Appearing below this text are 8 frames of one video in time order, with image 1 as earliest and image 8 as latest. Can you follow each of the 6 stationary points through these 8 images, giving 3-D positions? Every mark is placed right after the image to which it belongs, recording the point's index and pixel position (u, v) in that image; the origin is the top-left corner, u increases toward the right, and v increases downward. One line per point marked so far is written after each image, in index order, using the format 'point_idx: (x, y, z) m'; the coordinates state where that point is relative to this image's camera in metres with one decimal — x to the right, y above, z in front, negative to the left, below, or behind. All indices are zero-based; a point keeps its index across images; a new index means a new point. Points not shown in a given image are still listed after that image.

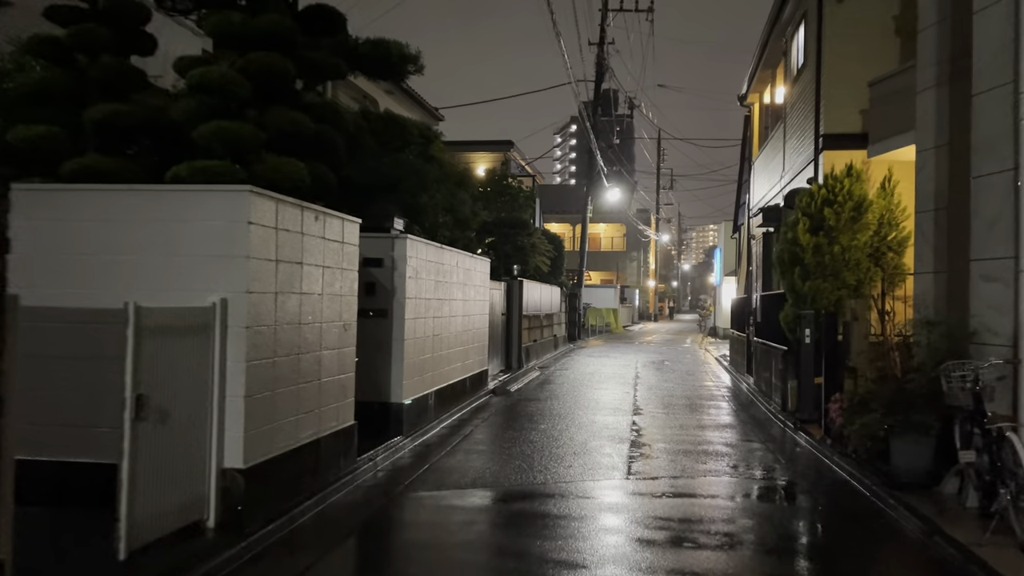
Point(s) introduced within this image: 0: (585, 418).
0: (+1.0, -1.9, +11.8) m
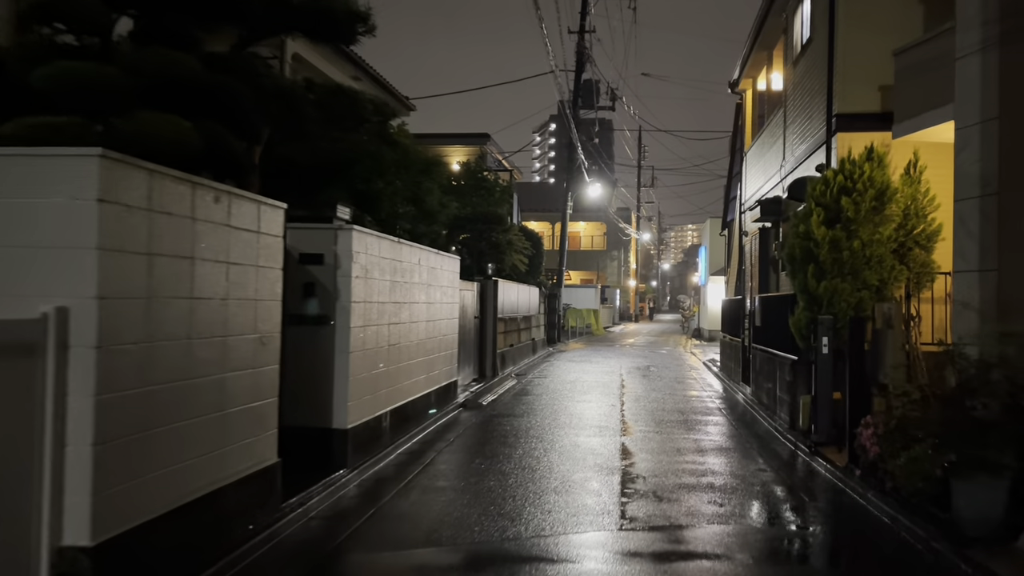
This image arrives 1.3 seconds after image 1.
0: (+0.7, -1.9, +10.2) m
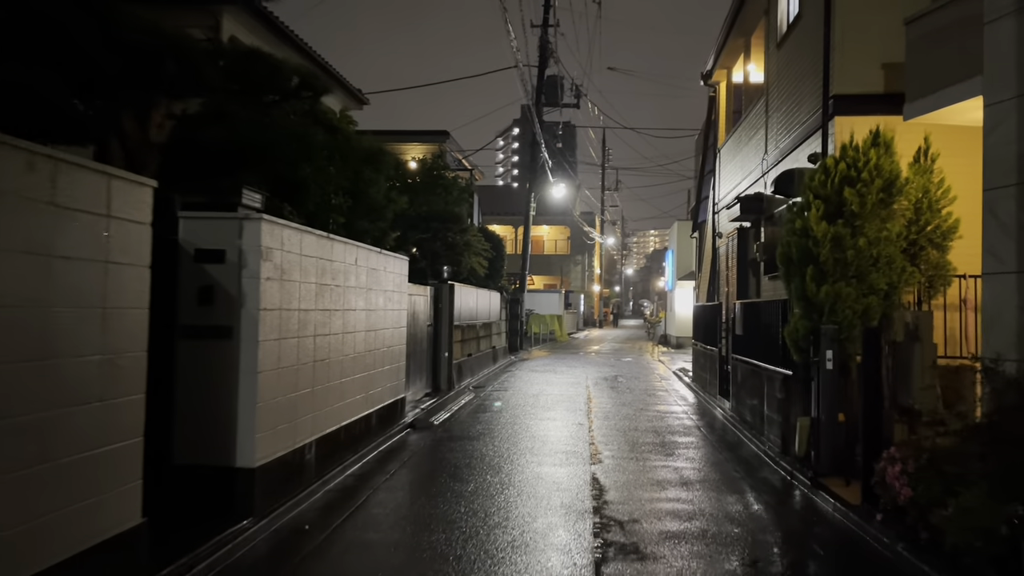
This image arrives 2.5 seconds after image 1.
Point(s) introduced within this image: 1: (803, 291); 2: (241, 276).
0: (+0.2, -2.0, +8.7) m
1: (+3.1, 0.0, +8.6) m
2: (-2.1, +0.1, +6.5) m
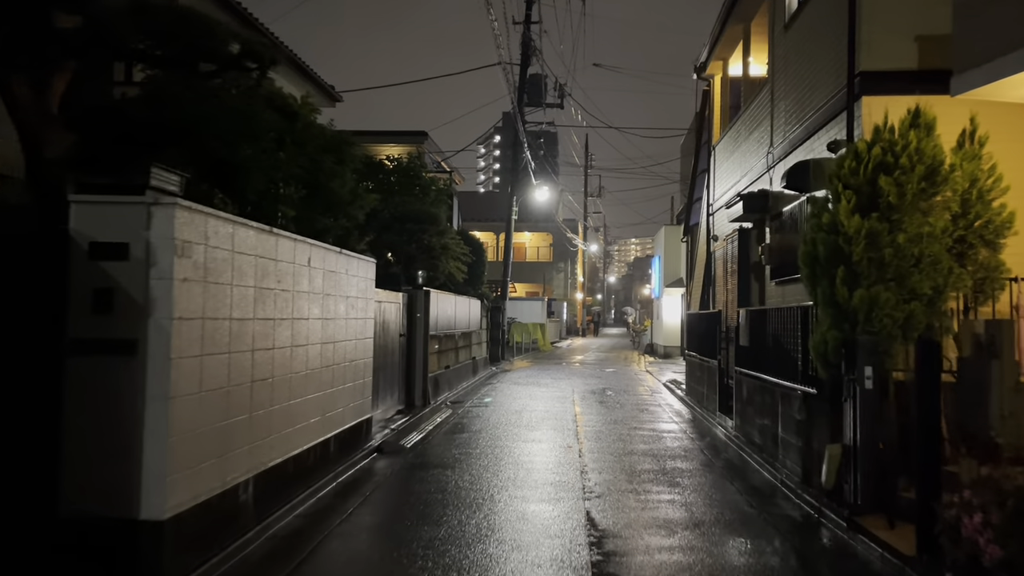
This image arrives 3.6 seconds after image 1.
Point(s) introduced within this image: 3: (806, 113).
0: (0.0, -2.0, +7.4) m
1: (+2.9, -0.1, +7.4) m
2: (-2.3, +0.1, +5.1) m
3: (+3.8, +2.3, +10.6) m
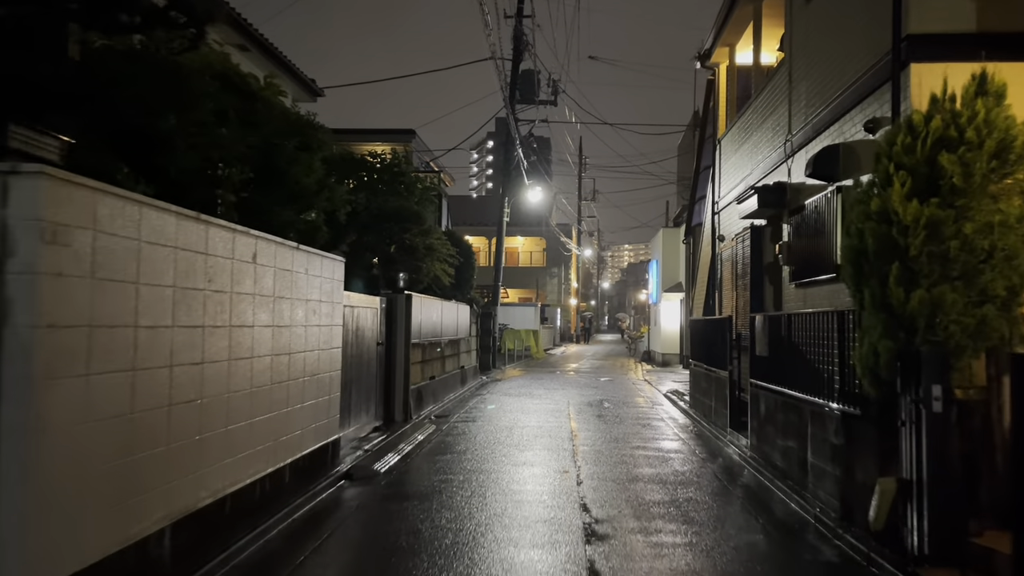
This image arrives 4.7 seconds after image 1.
0: (-0.1, -2.0, +6.1) m
1: (+2.8, -0.1, +6.1) m
2: (-2.4, +0.1, +3.8) m
3: (+3.7, +2.2, +9.4) m
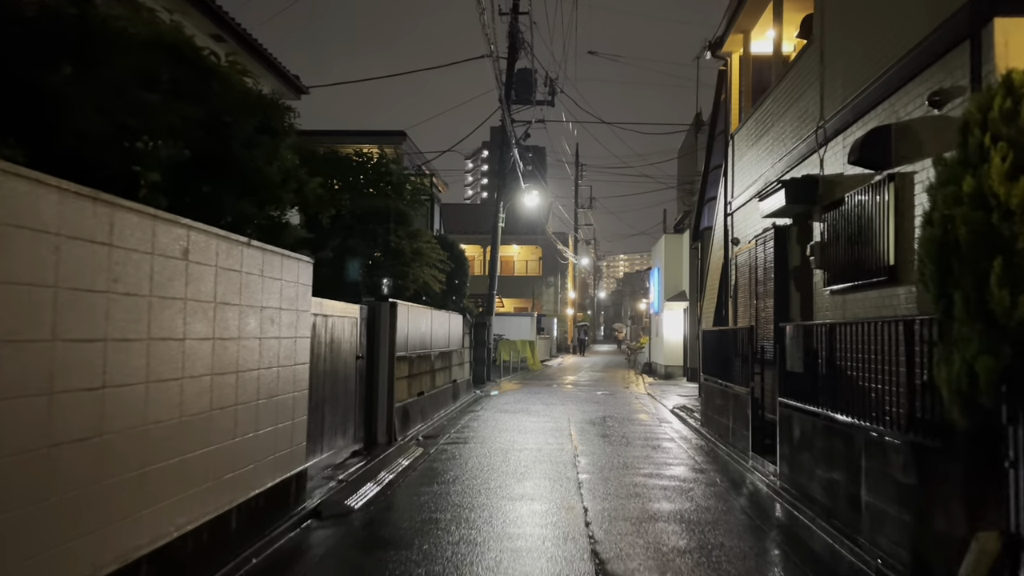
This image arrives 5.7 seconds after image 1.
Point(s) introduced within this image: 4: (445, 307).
0: (-0.2, -2.0, +4.7) m
1: (+2.8, -0.1, +4.8) m
2: (-2.4, +0.1, +2.5) m
3: (+3.7, +2.2, +8.1) m
4: (-1.6, -0.5, +19.5) m
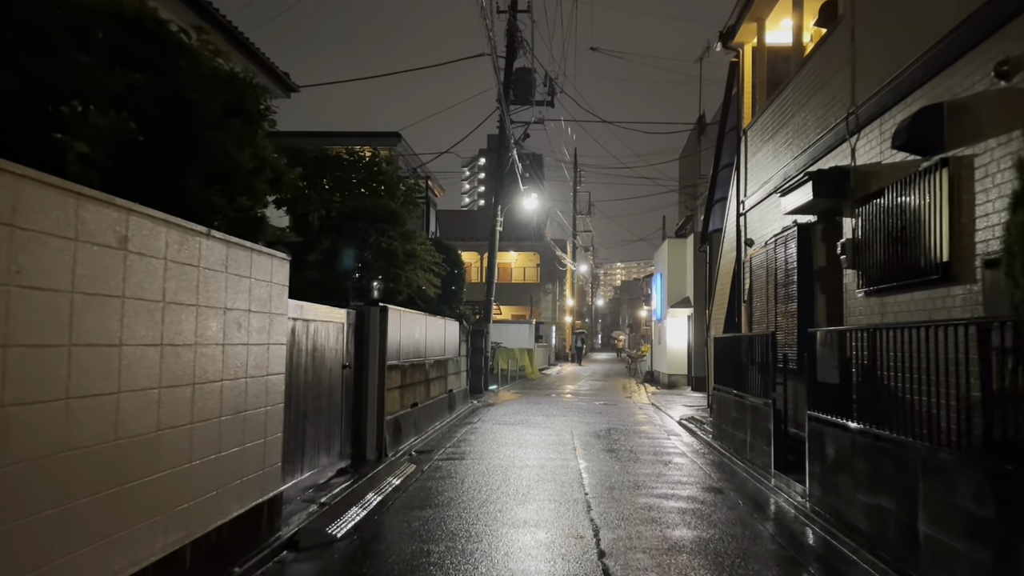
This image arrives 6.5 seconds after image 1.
0: (-0.1, -2.0, +3.8) m
1: (+2.8, -0.1, +4.0) m
2: (-2.3, +0.1, +1.6) m
3: (+3.7, +2.2, +7.3) m
4: (-1.6, -0.6, +18.6) m
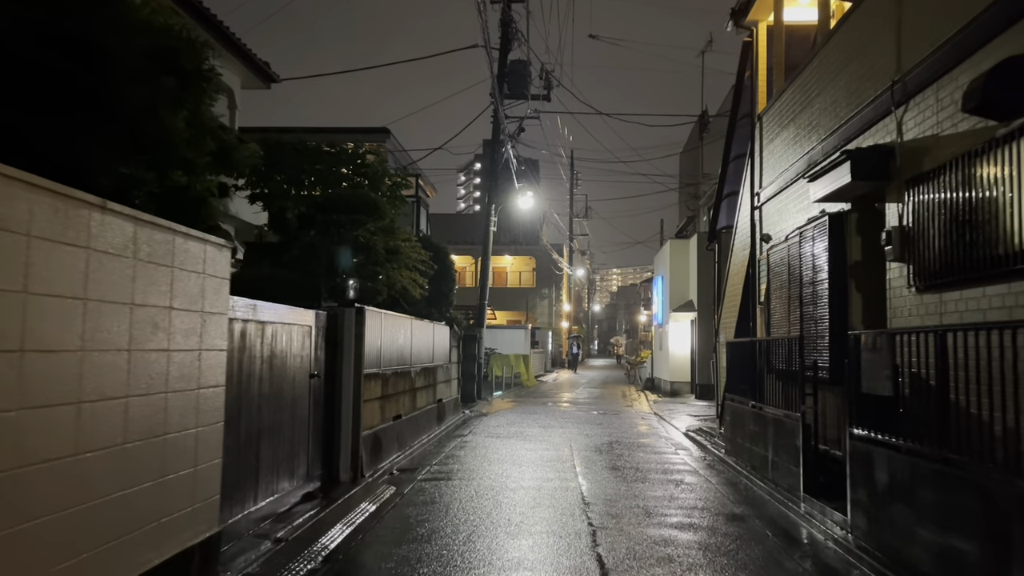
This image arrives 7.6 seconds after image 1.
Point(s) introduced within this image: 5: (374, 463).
0: (-0.2, -1.9, +2.6) m
1: (+2.7, 0.0, +2.7) m
2: (-2.4, +0.2, +0.3) m
3: (+3.6, +2.2, +6.1) m
4: (-1.7, -0.6, +17.4) m
5: (-1.8, -2.3, +10.8) m
